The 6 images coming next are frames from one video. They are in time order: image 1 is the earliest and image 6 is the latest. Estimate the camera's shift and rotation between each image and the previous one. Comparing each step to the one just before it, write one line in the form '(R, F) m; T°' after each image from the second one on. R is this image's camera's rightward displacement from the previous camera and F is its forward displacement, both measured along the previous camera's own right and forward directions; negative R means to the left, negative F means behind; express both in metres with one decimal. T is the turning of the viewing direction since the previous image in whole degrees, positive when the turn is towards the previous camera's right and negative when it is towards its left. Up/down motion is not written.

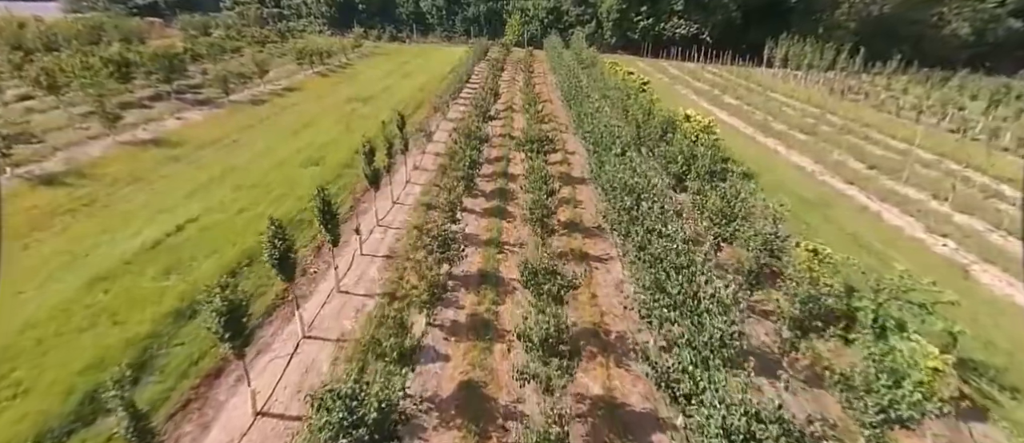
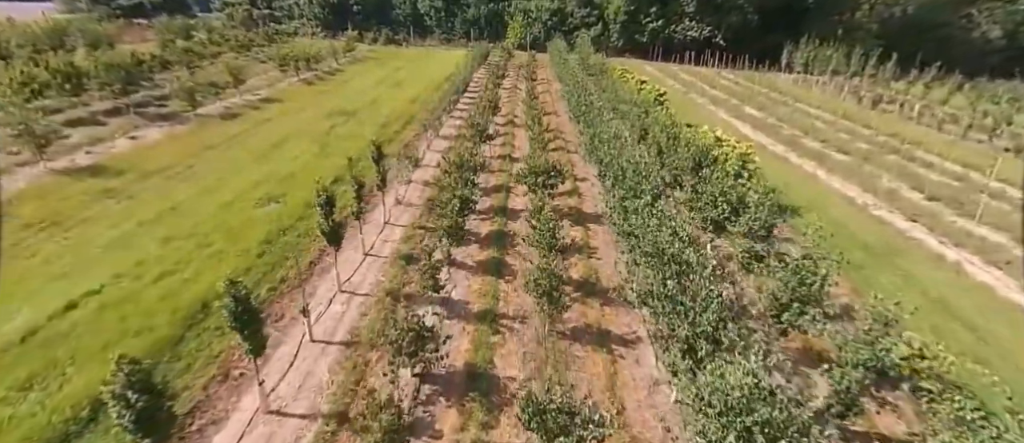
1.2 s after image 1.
(+0.1, +3.7) m; 0°
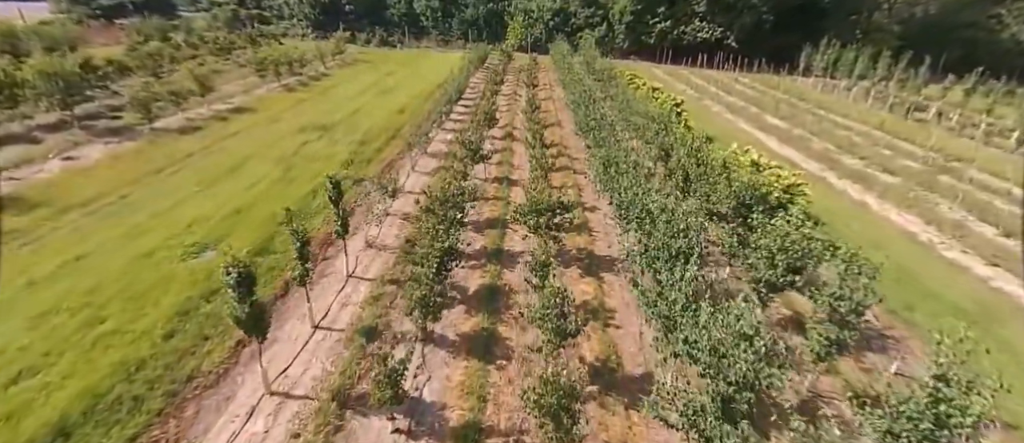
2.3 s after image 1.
(+0.2, +3.7) m; 0°
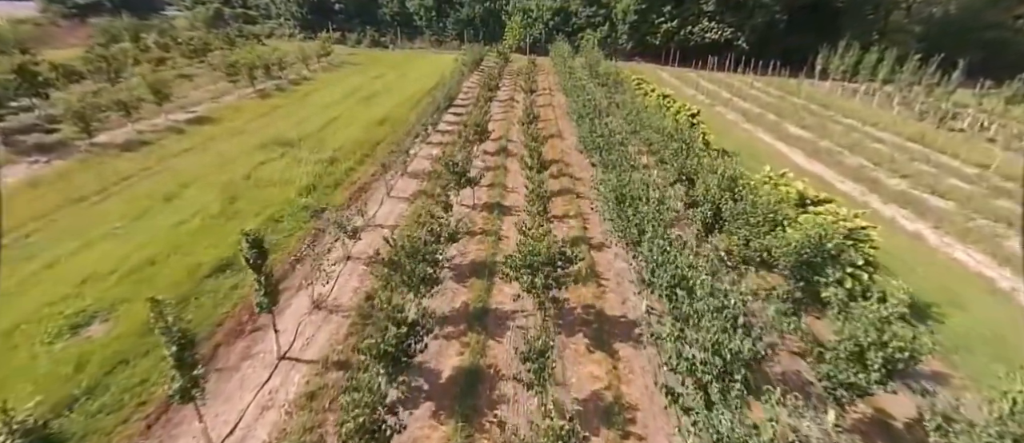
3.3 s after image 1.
(+0.3, +3.5) m; 0°
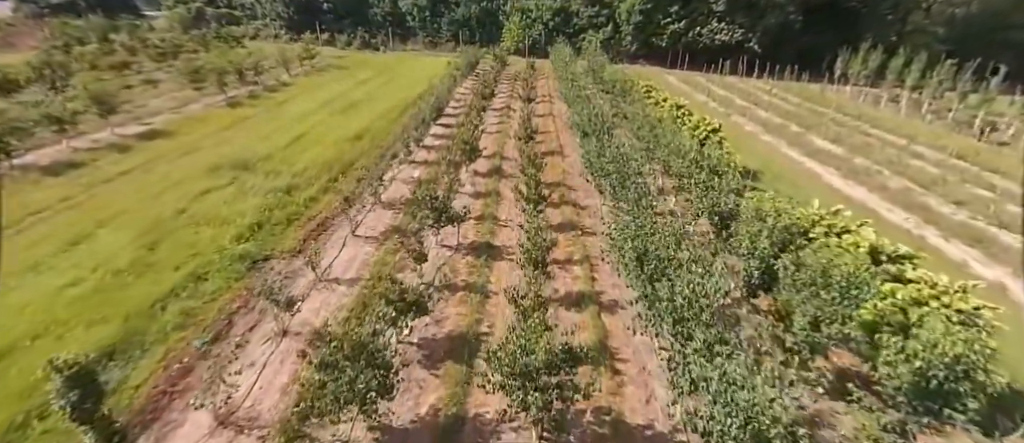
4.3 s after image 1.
(+0.3, +3.5) m; 0°
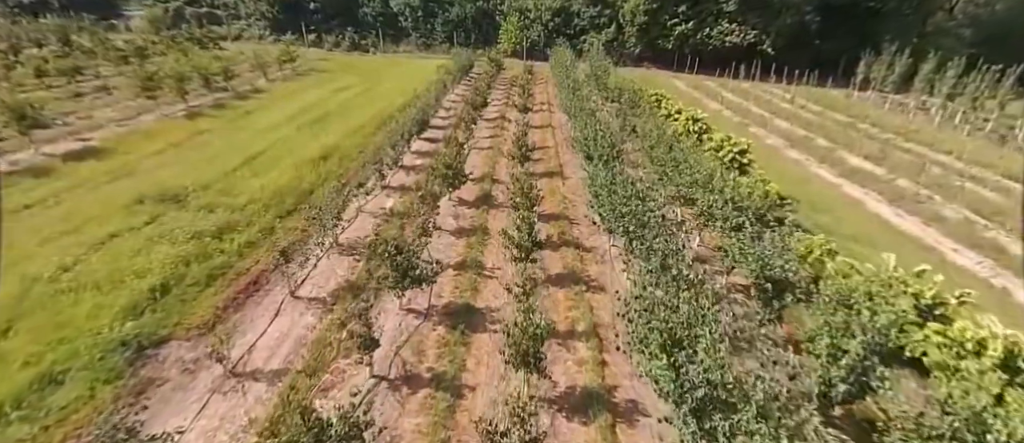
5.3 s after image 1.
(+0.4, +3.7) m; 0°
